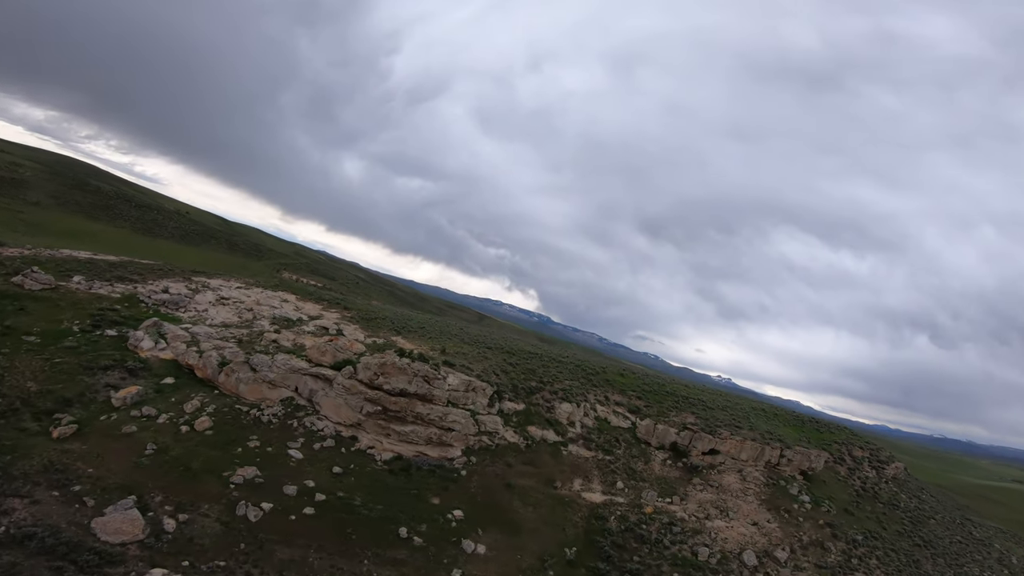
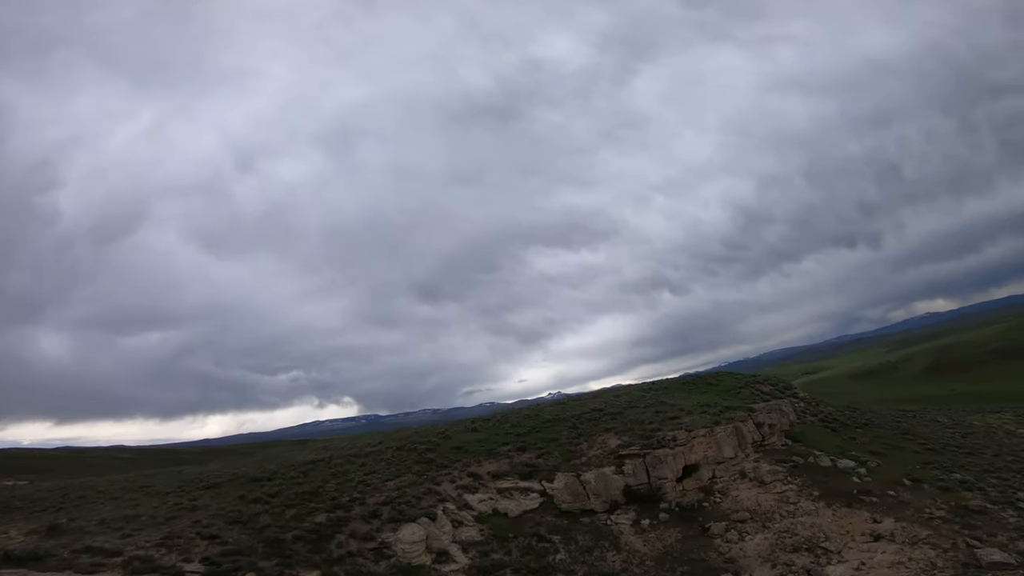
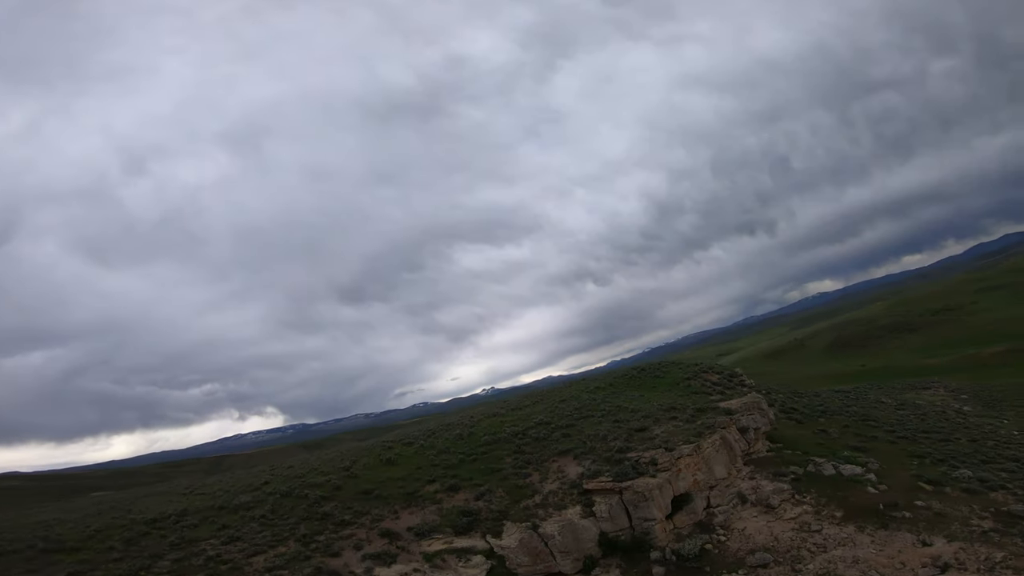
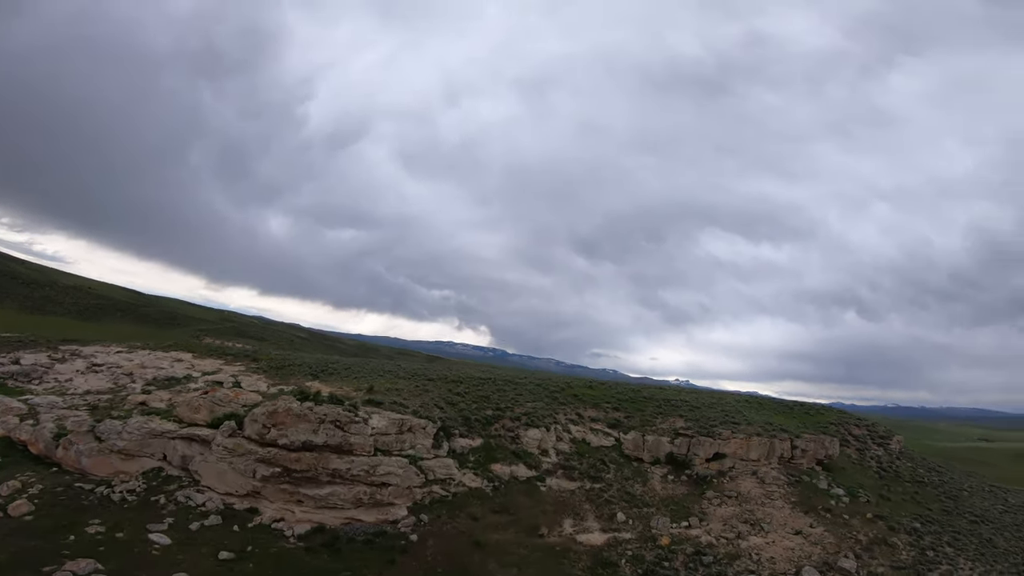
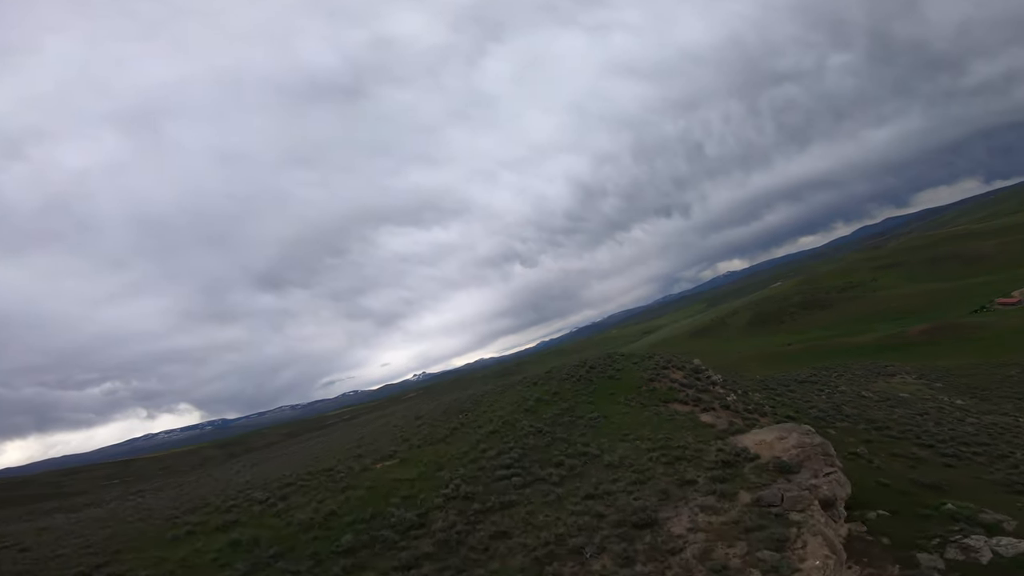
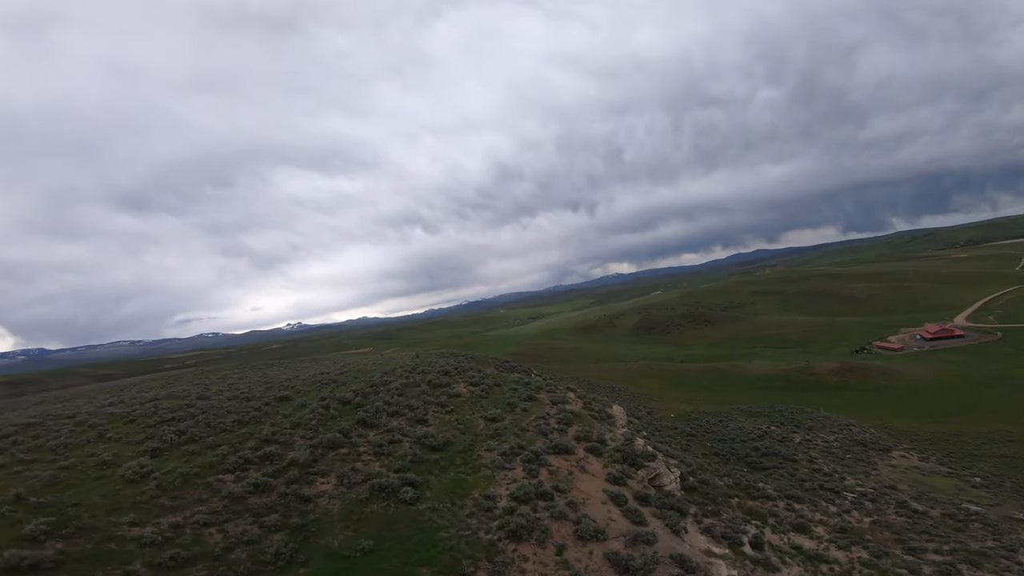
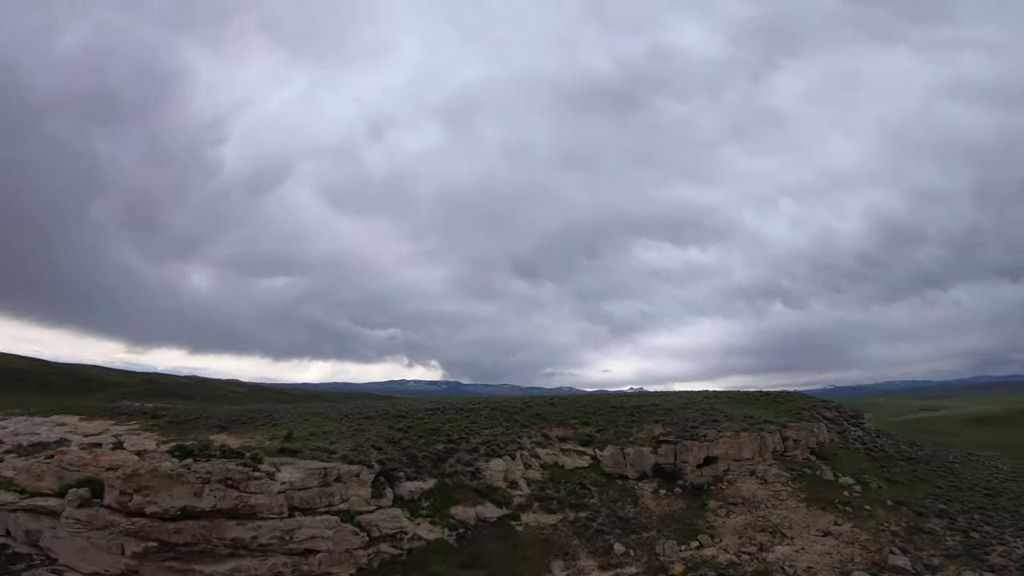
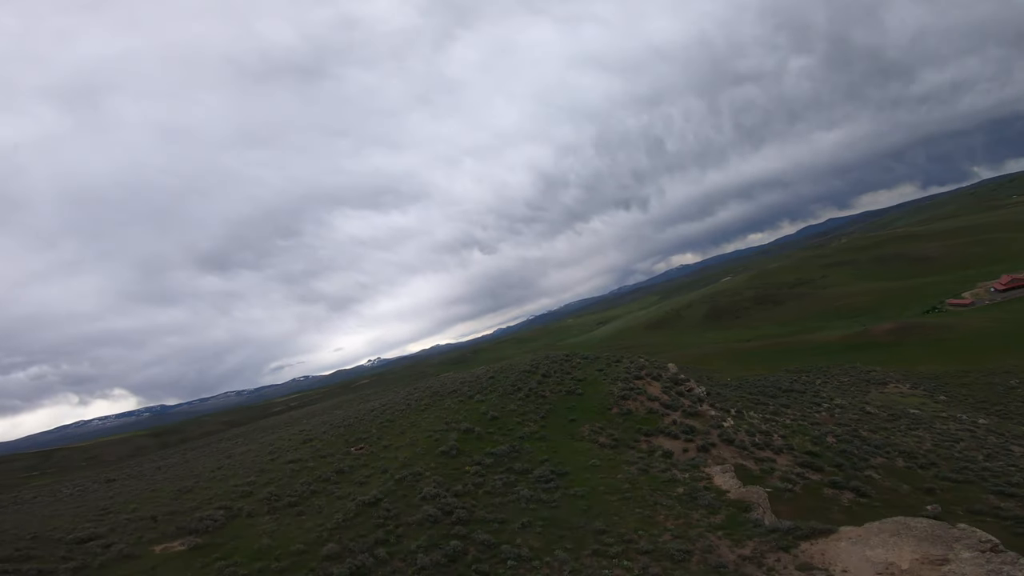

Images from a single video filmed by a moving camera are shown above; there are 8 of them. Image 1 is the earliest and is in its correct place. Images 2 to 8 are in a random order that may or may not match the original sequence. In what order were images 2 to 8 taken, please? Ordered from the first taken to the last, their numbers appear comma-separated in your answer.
4, 7, 2, 3, 5, 8, 6
